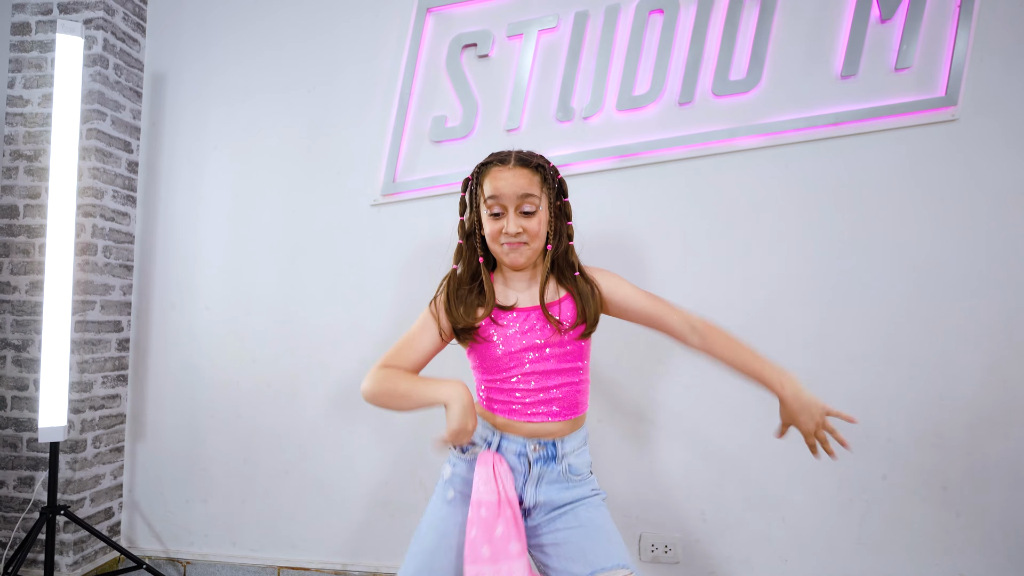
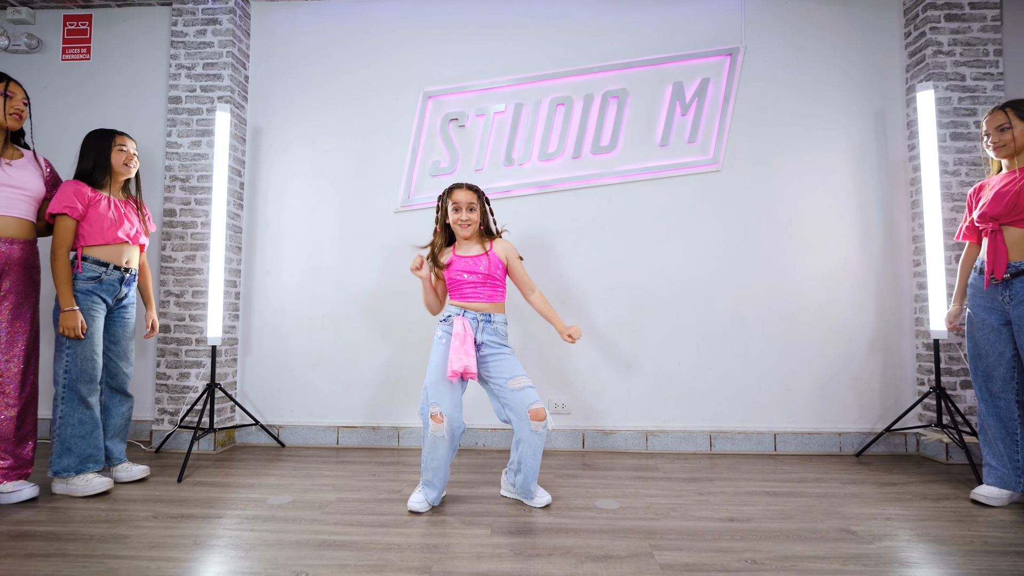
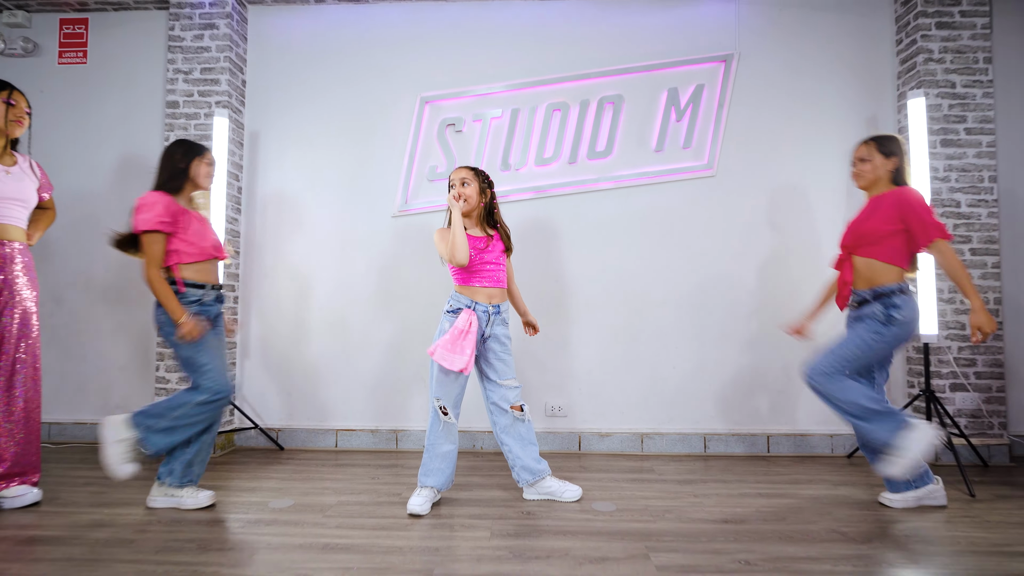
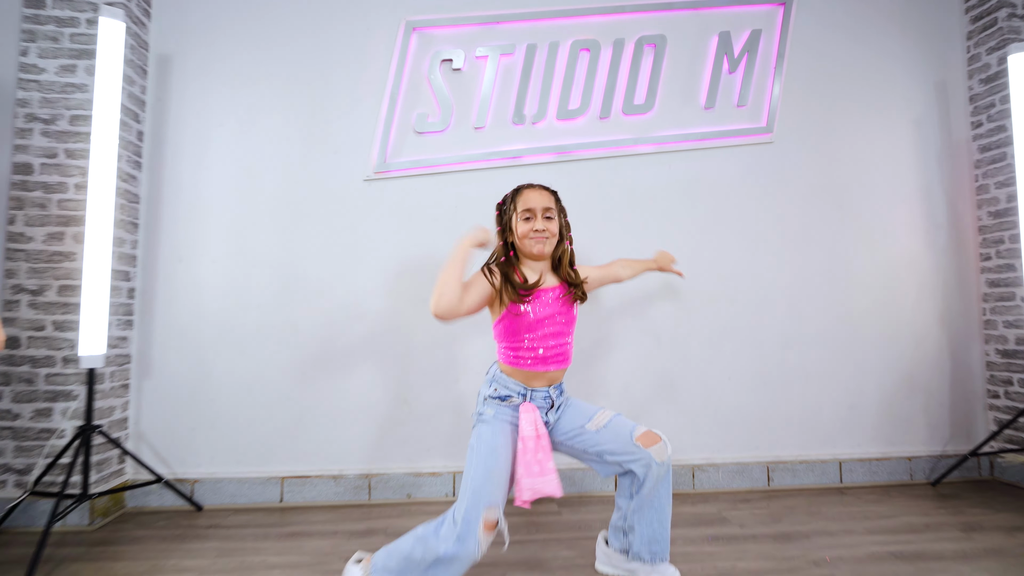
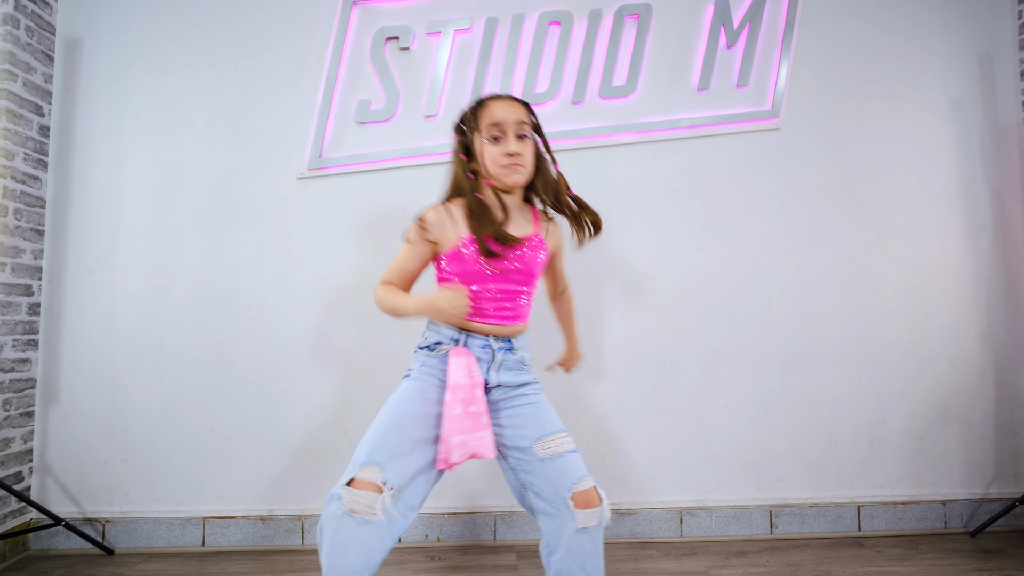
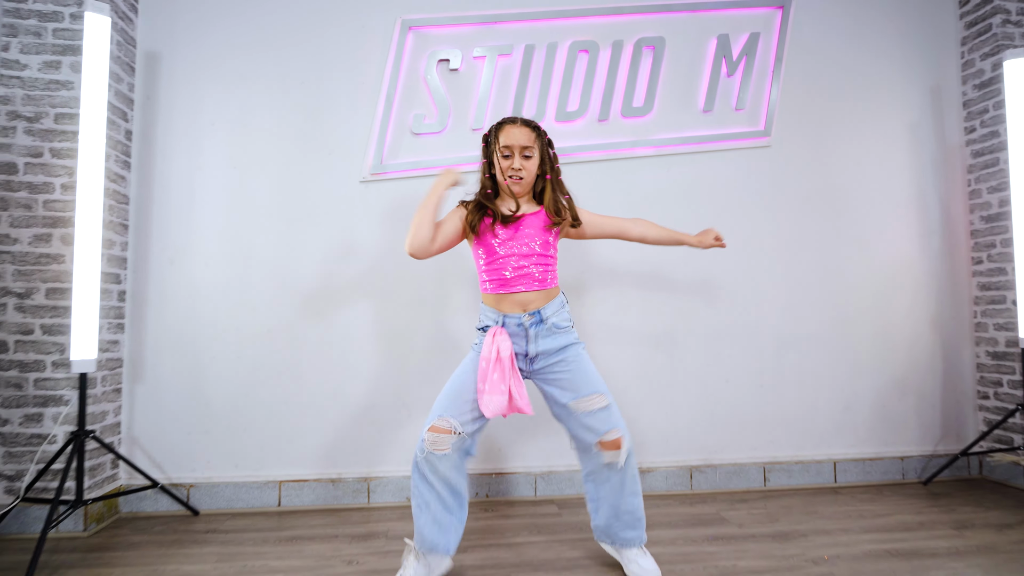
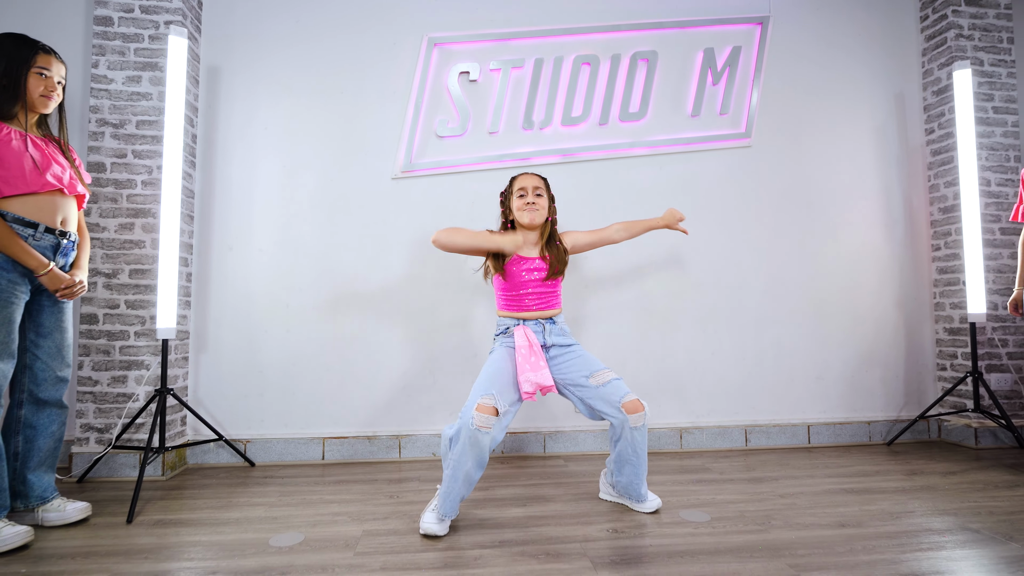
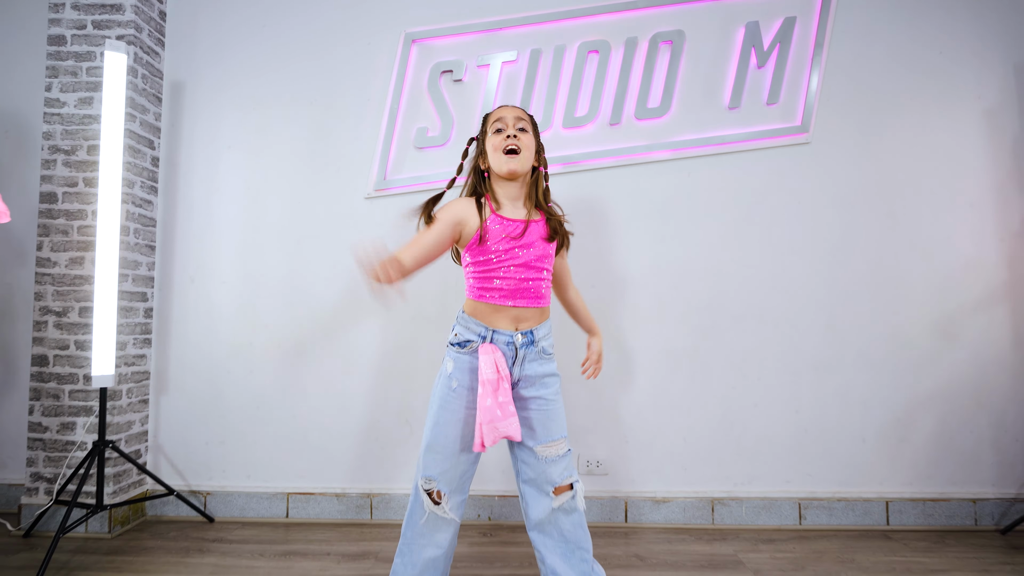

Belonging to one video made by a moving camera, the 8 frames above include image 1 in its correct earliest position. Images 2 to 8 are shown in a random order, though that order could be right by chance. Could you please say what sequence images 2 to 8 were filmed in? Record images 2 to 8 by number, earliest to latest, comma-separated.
6, 7, 4, 5, 2, 8, 3
